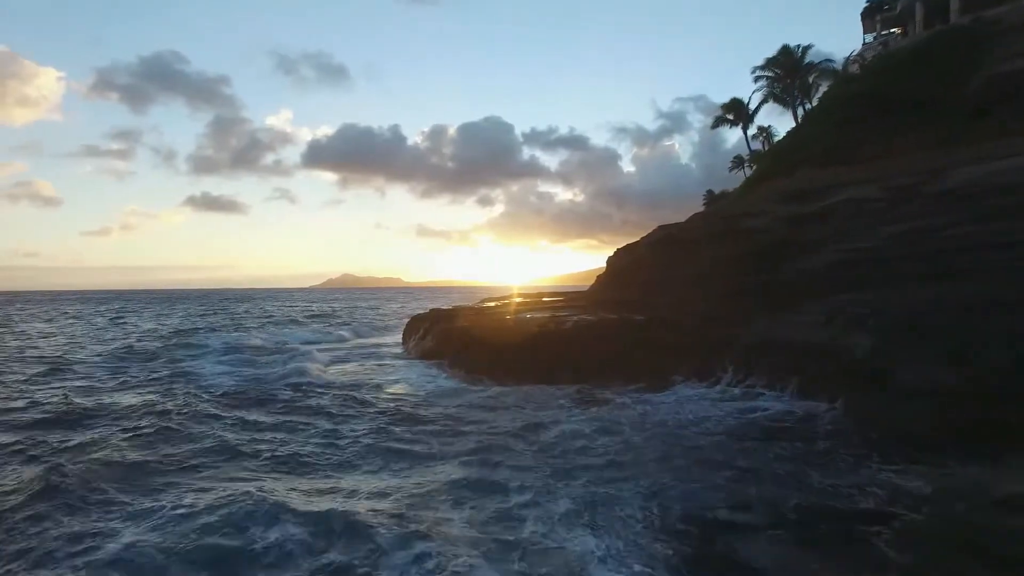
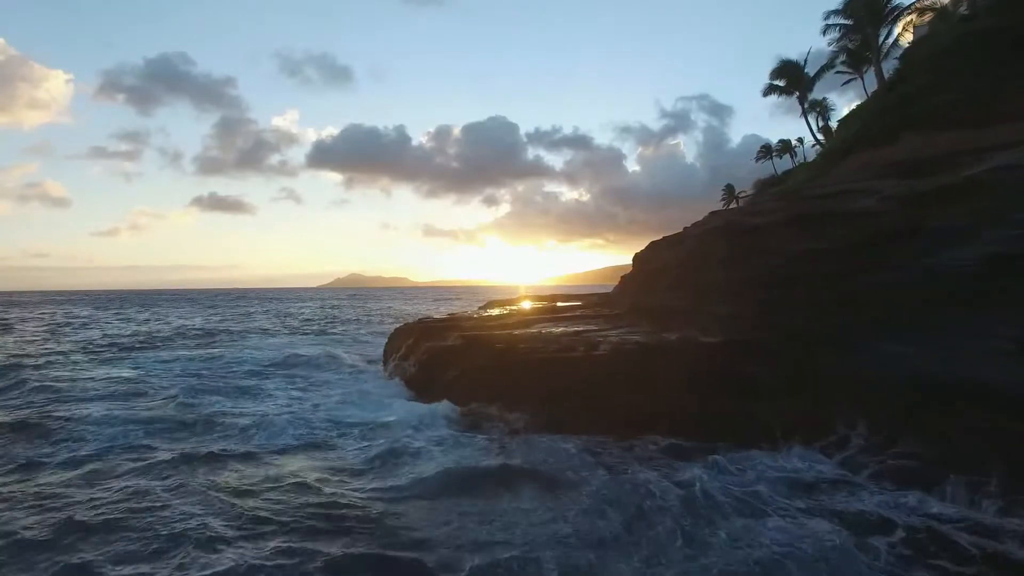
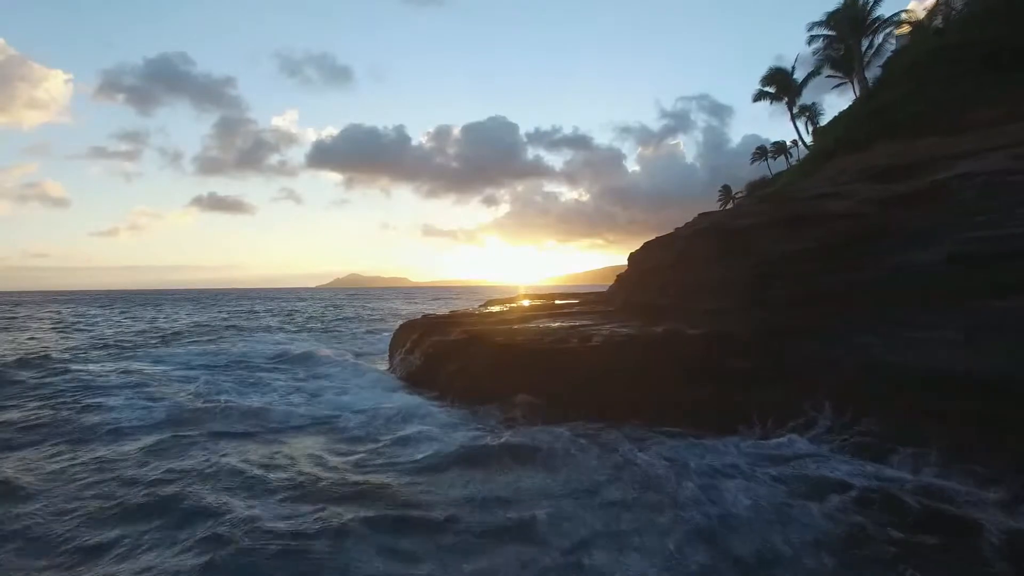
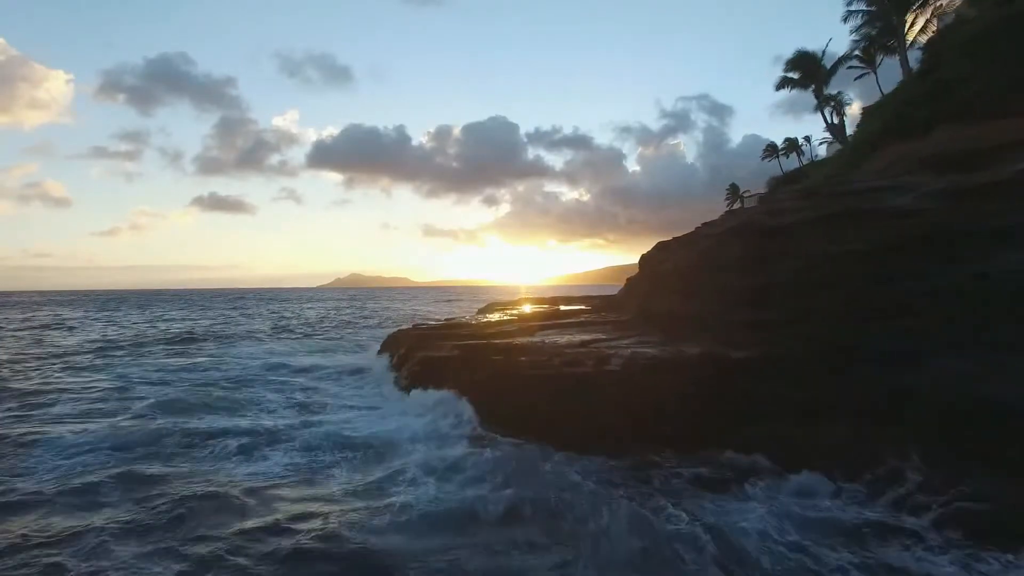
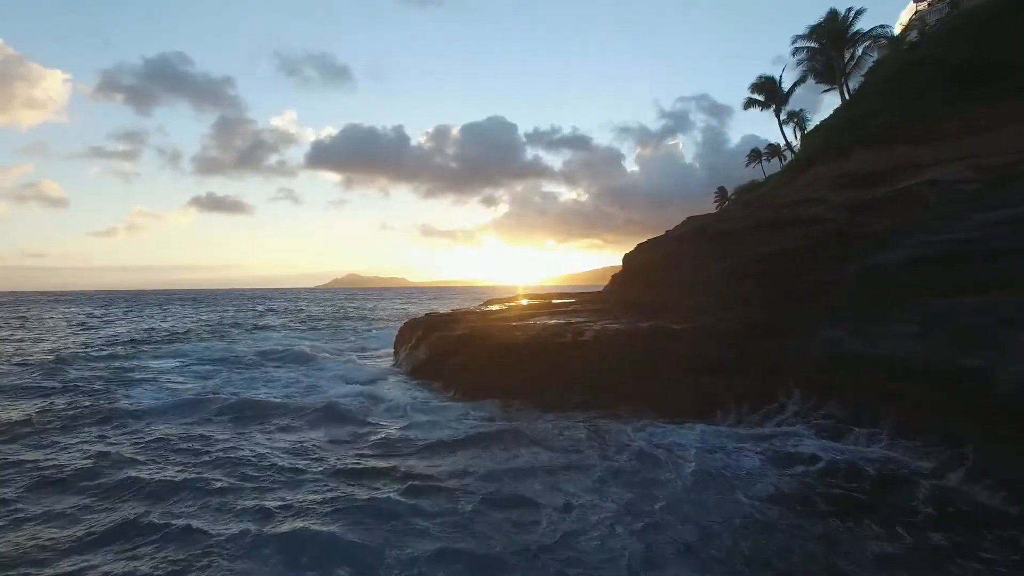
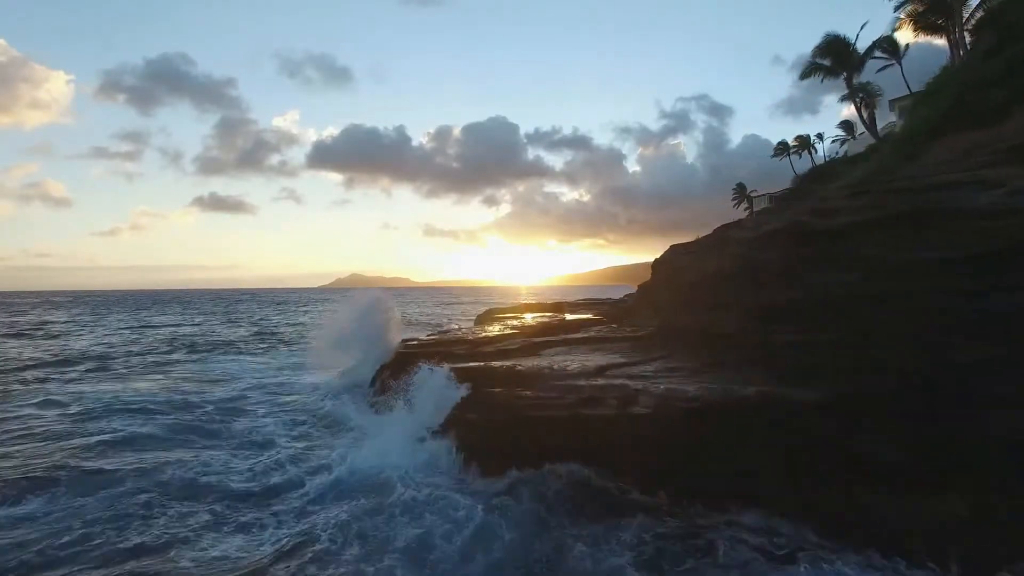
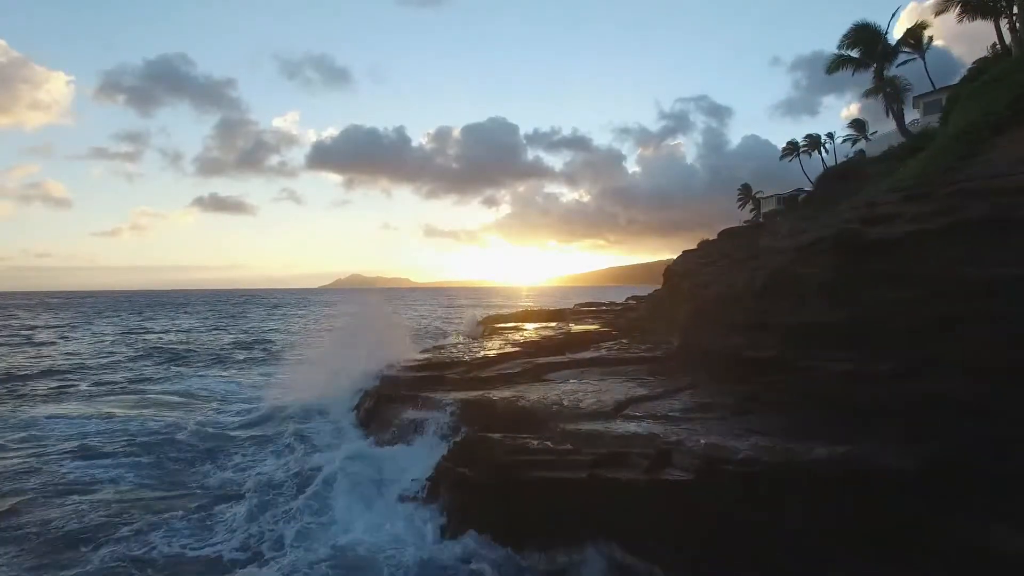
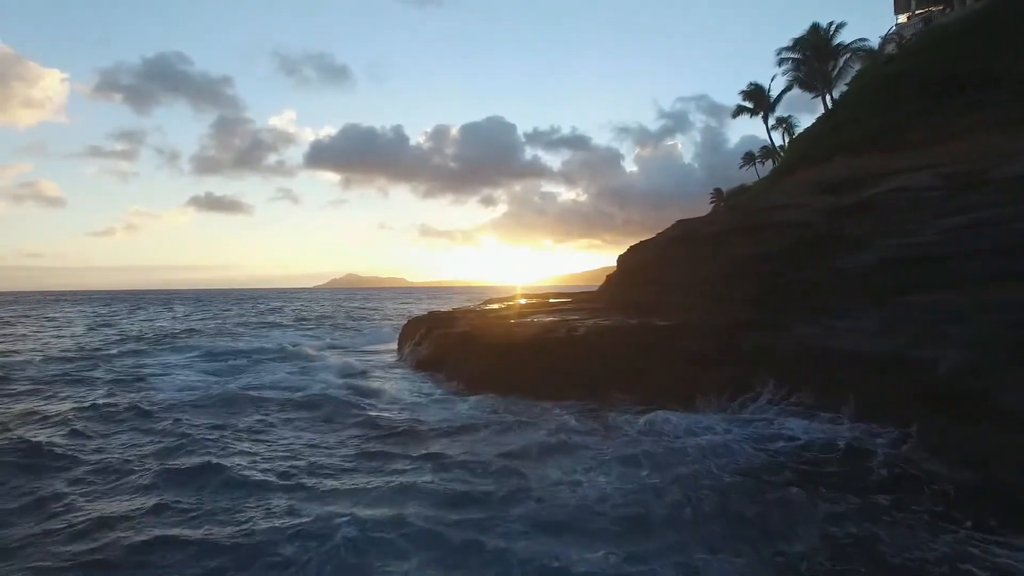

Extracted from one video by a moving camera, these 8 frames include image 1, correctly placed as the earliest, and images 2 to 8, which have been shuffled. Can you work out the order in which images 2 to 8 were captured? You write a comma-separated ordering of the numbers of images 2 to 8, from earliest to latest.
8, 5, 3, 2, 4, 6, 7
